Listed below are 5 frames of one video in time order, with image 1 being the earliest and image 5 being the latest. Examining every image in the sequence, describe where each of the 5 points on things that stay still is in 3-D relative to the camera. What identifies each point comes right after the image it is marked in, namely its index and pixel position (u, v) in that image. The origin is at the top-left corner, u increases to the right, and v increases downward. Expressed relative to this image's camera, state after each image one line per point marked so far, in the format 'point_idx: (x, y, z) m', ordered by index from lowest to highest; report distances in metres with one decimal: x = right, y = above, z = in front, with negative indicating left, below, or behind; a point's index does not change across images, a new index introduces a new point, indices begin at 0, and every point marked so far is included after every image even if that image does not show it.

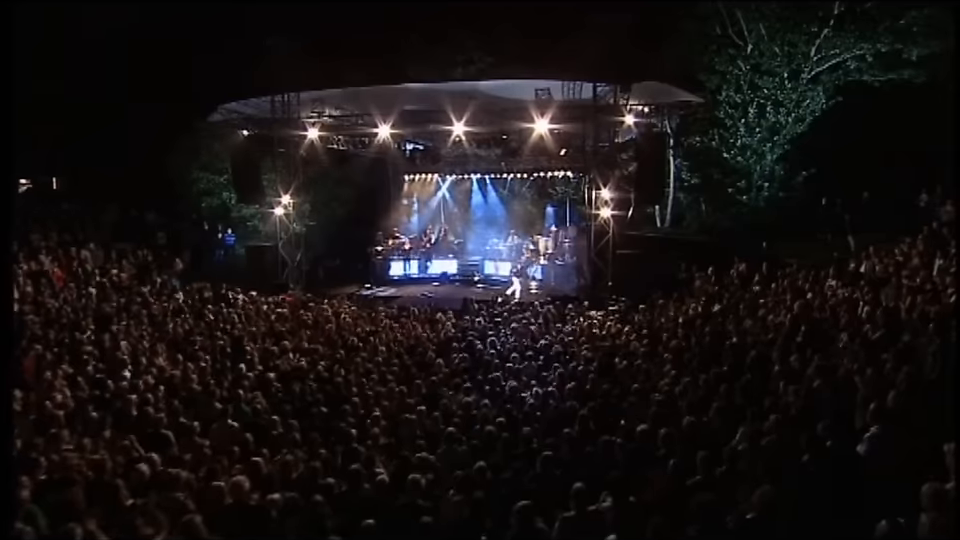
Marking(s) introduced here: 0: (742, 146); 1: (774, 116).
0: (+6.4, +3.0, +13.3) m
1: (+7.0, +3.7, +13.0) m
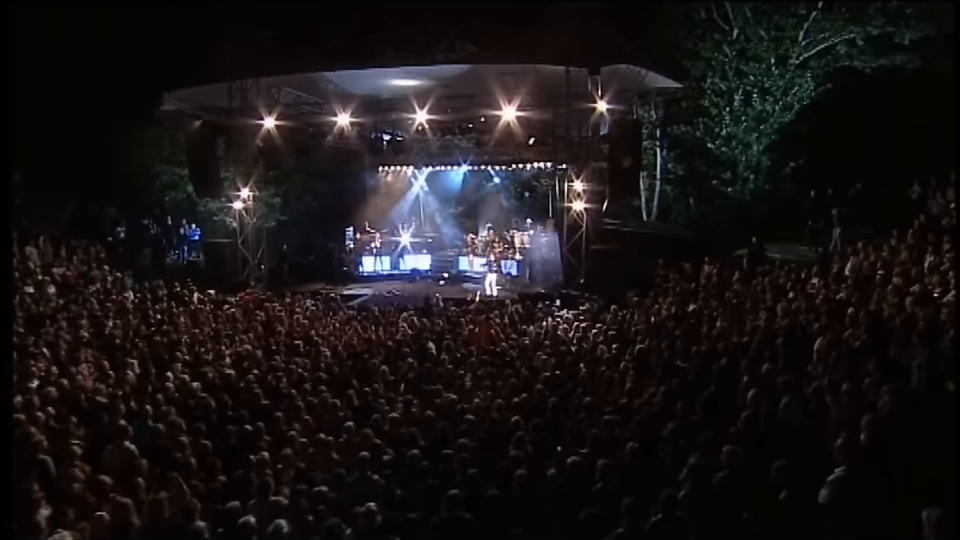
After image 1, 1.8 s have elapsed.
0: (+5.8, +3.1, +12.7) m
1: (+6.4, +3.8, +12.4) m
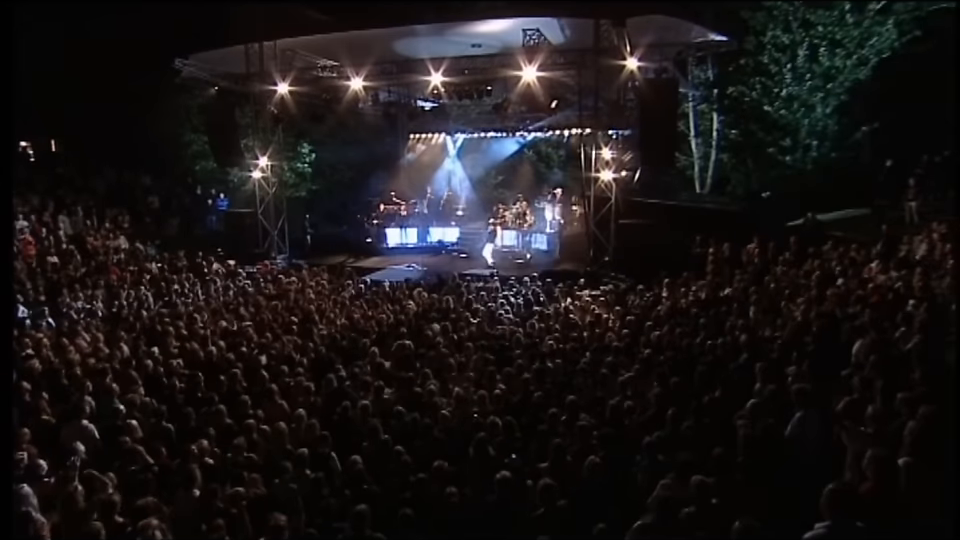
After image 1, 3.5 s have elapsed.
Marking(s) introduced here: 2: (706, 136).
0: (+6.4, +3.6, +11.2) m
1: (+7.0, +4.2, +10.8) m
2: (+5.2, +3.0, +12.1) m
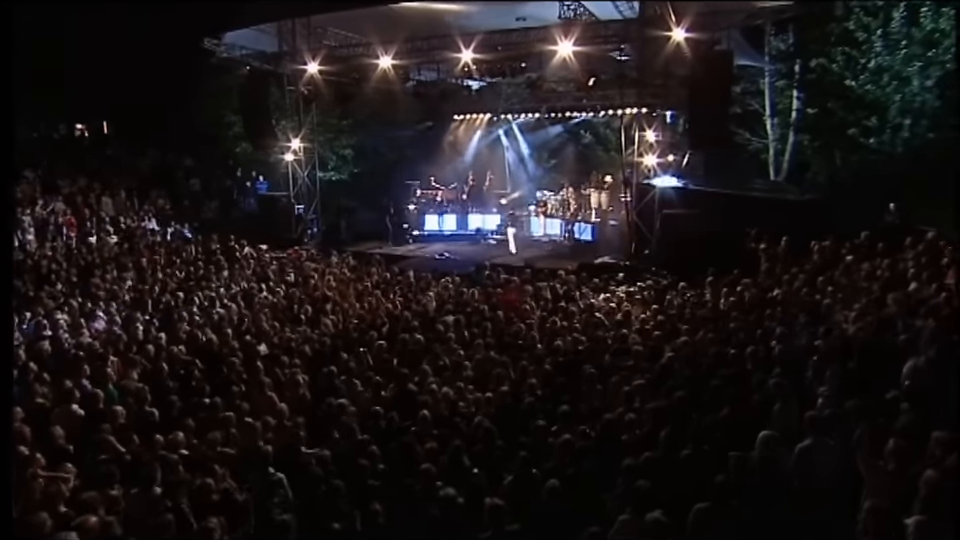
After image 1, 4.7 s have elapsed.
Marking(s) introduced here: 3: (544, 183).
0: (+7.1, +3.6, +9.7) m
1: (+7.7, +4.2, +9.2) m
2: (+6.0, +3.1, +10.8) m
3: (+1.9, +2.6, +15.8) m
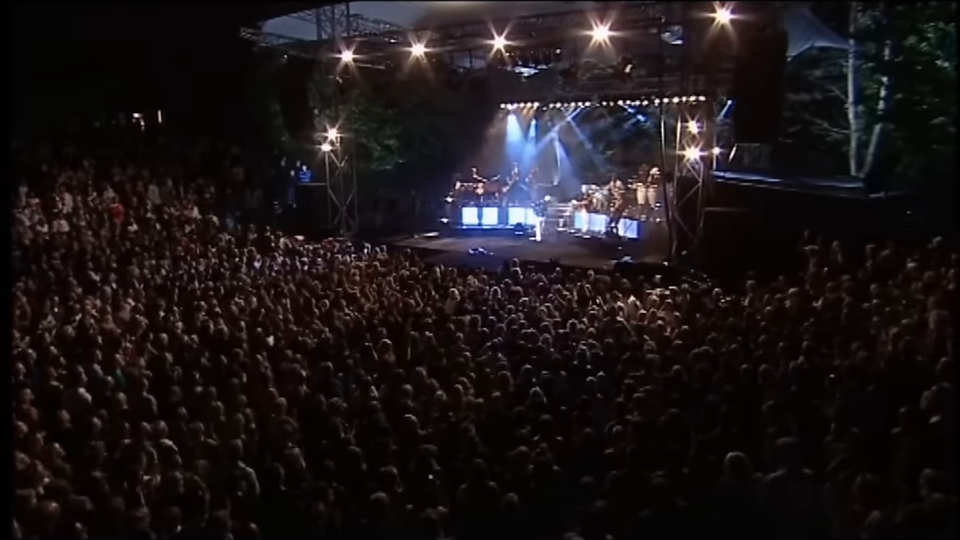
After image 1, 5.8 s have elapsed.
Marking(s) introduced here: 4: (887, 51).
0: (+7.7, +3.4, +8.3) m
1: (+8.2, +4.0, +7.8) m
2: (+6.7, +3.0, +9.6) m
3: (+3.3, +2.7, +15.1) m
4: (+6.7, +3.9, +9.5) m
